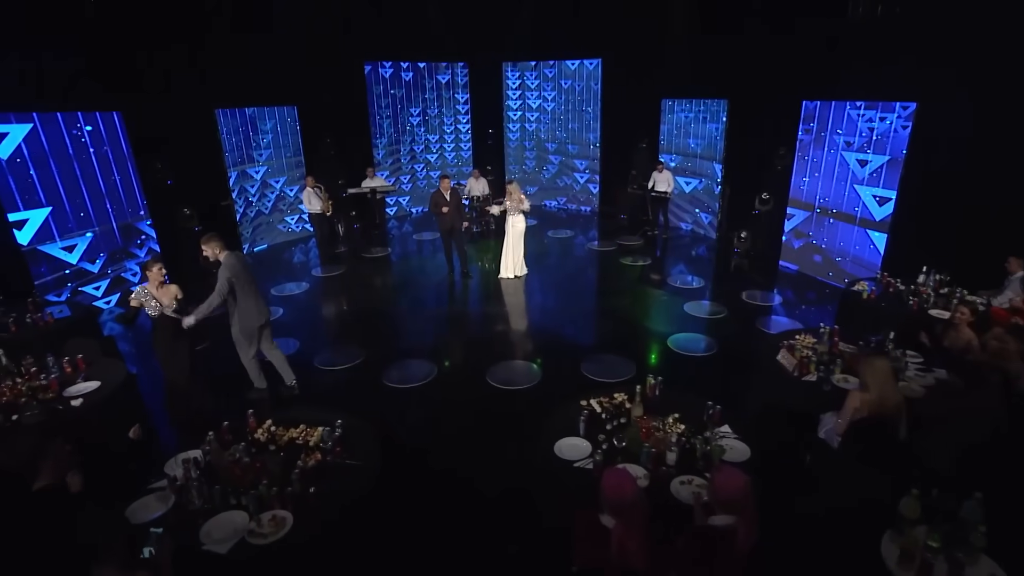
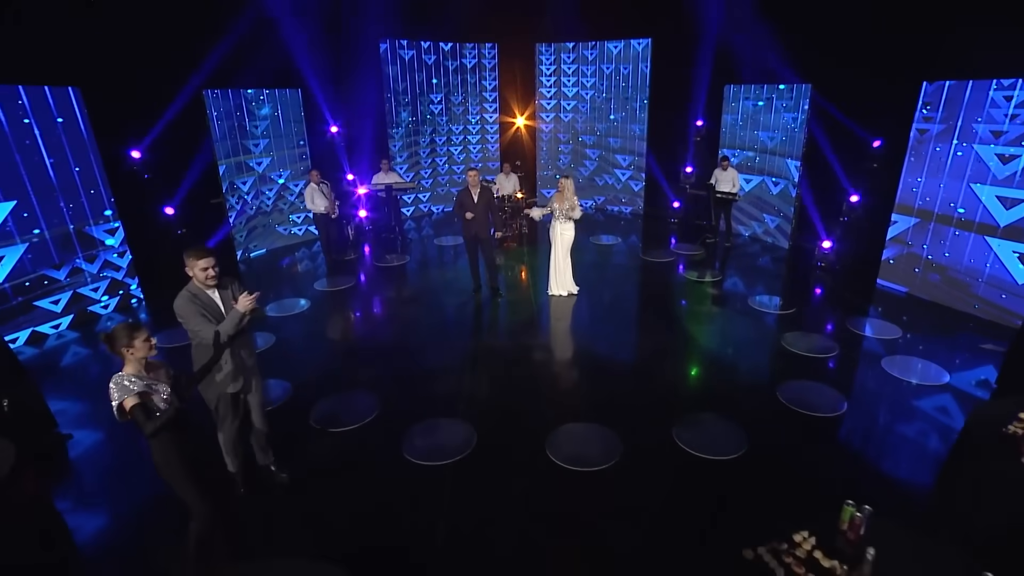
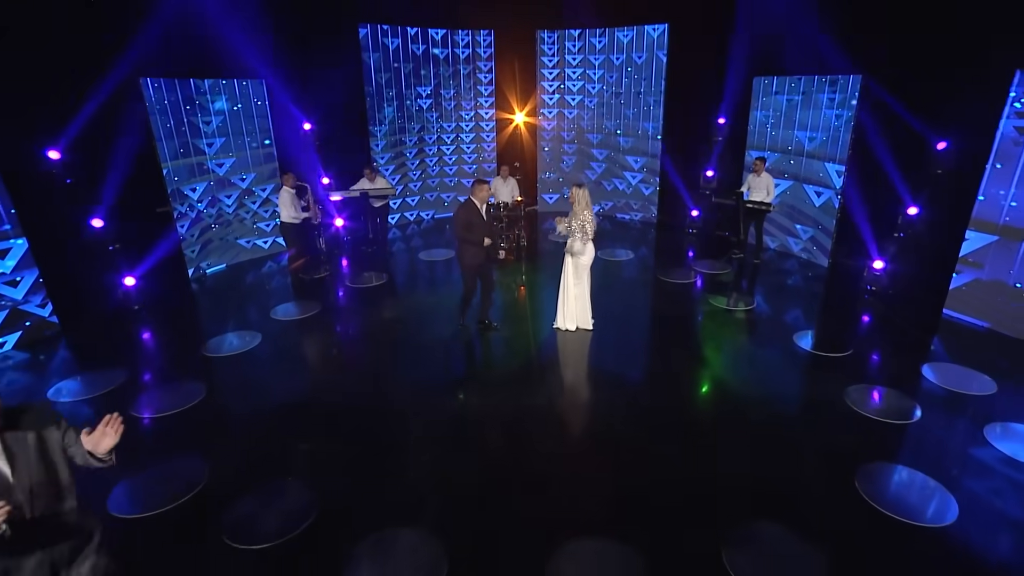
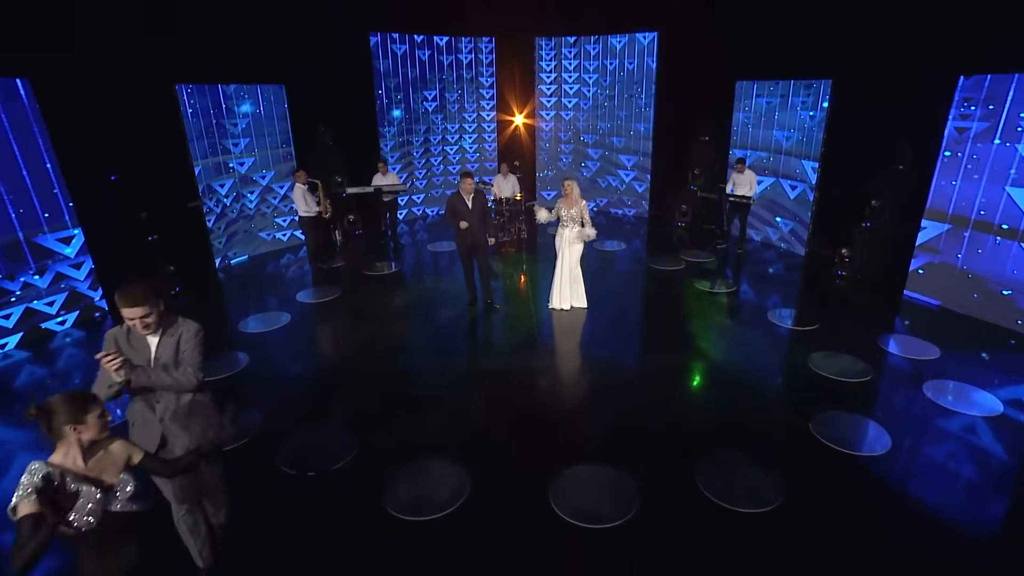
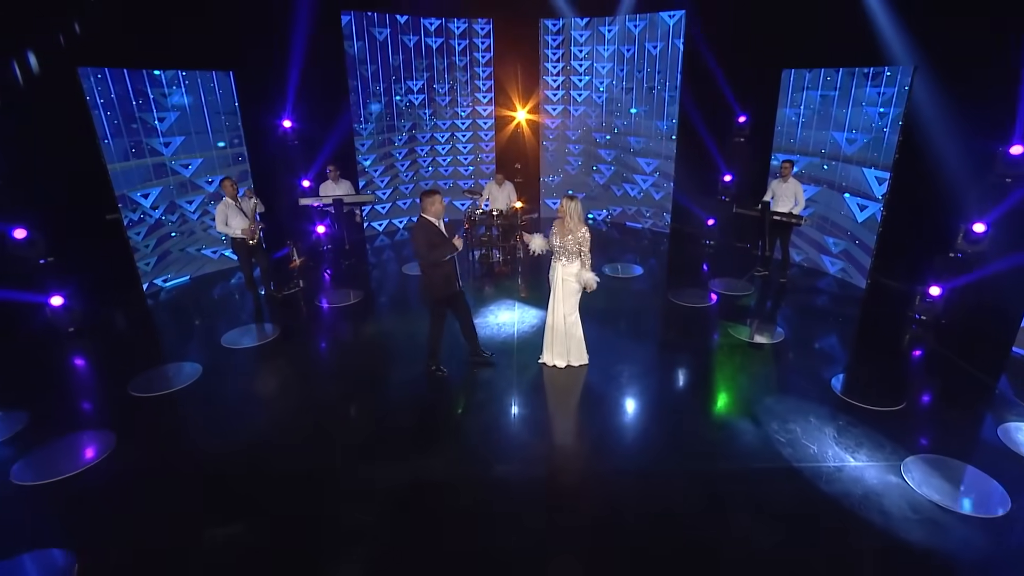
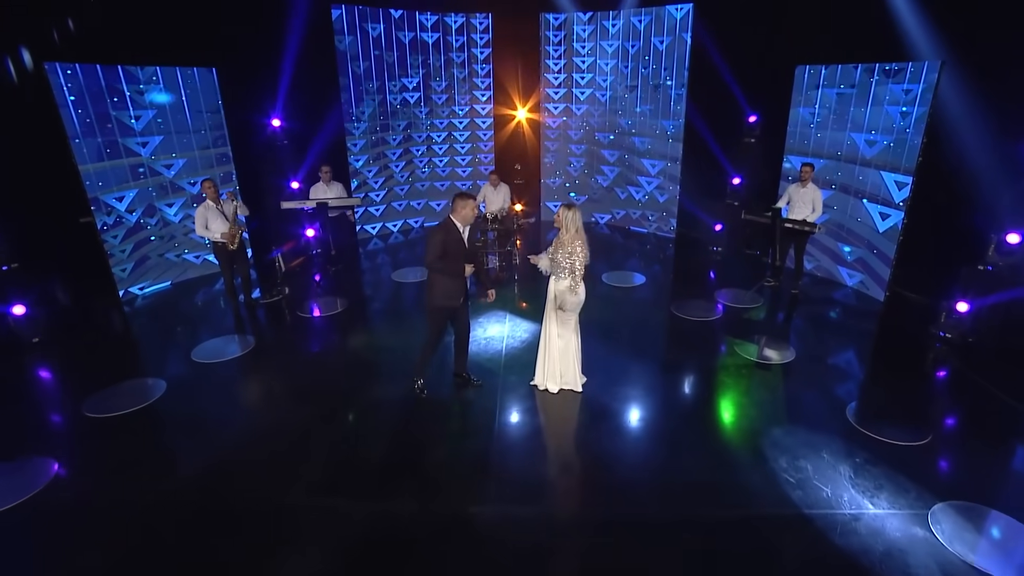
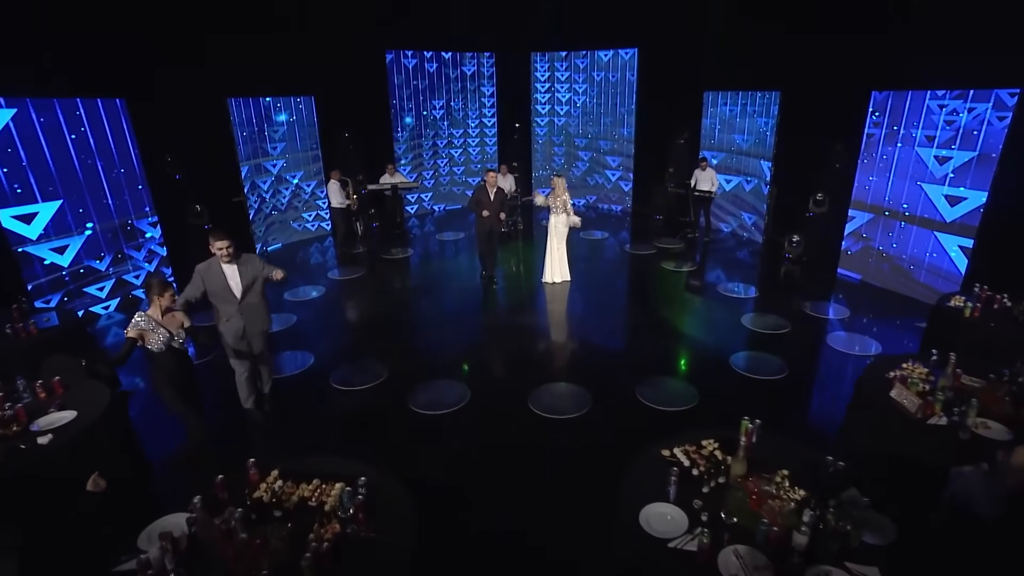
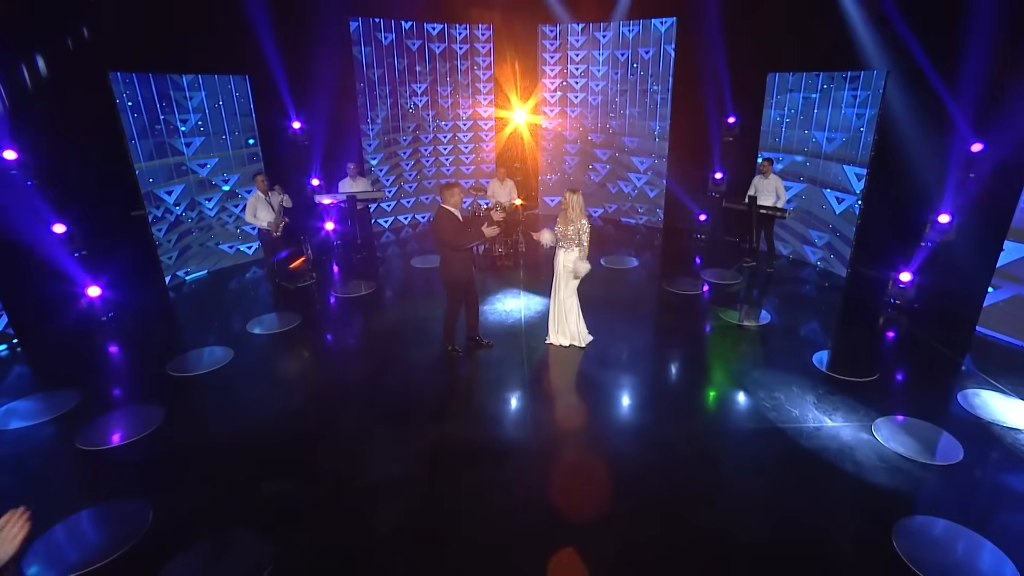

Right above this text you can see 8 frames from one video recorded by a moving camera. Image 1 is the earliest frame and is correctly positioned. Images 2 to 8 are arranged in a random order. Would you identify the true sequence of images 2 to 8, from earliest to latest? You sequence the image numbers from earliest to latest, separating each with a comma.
7, 2, 4, 3, 8, 5, 6
